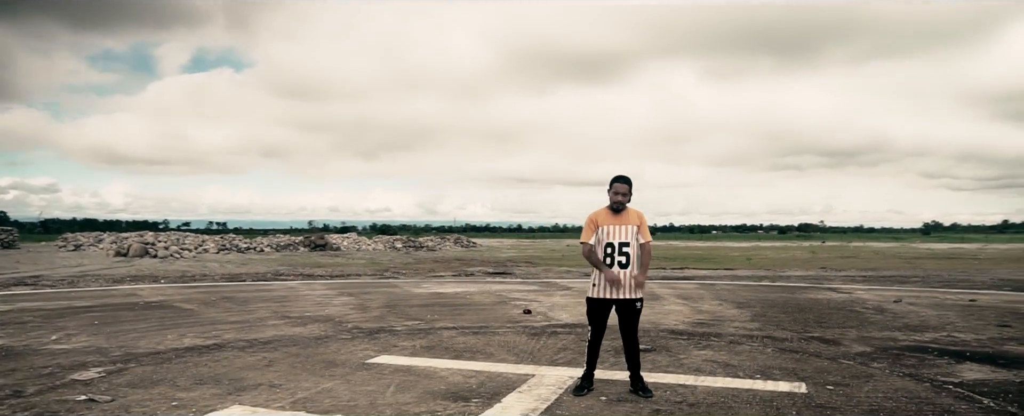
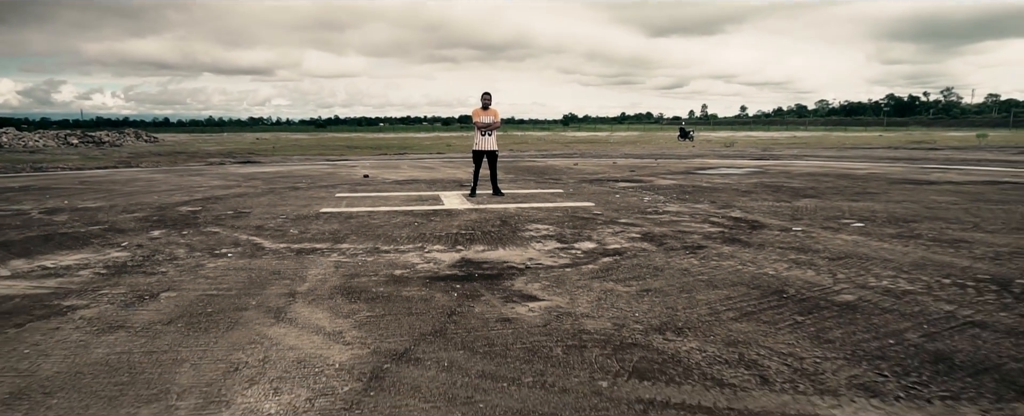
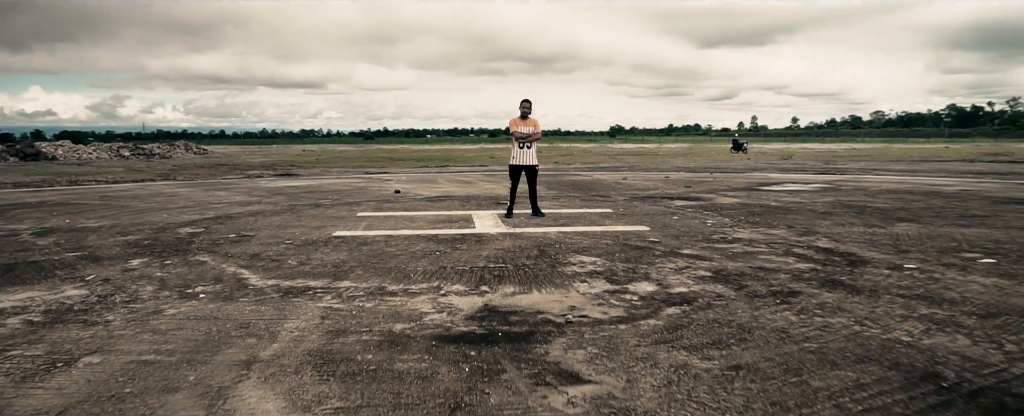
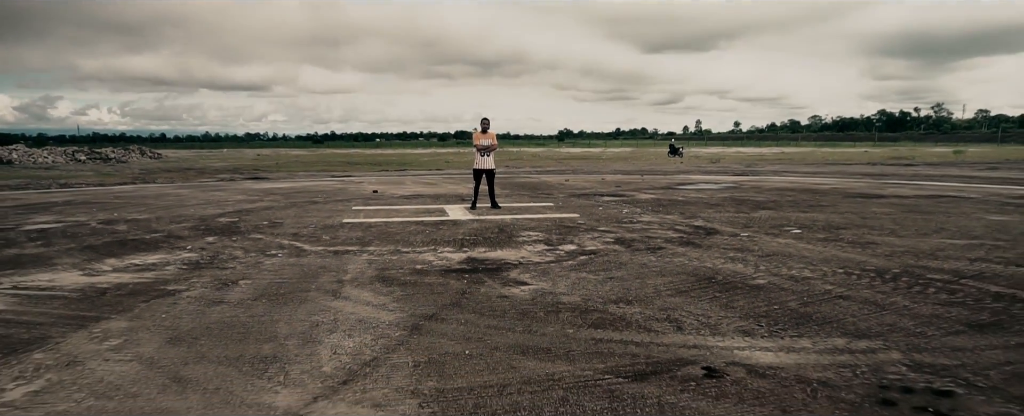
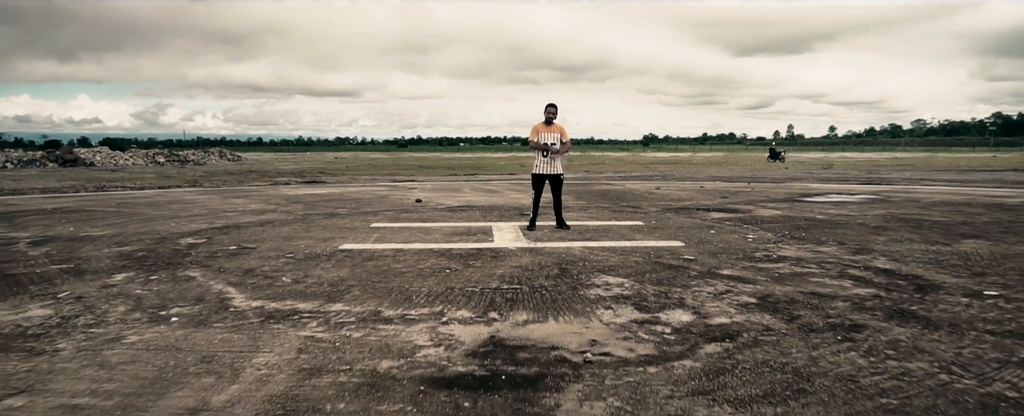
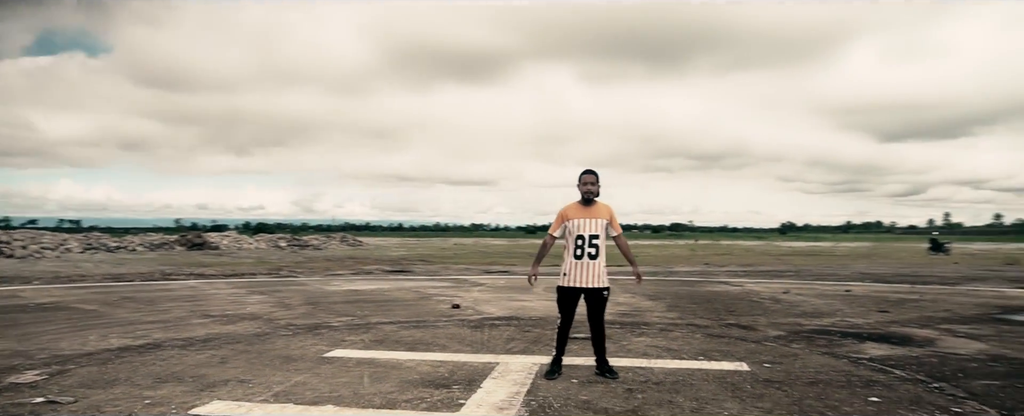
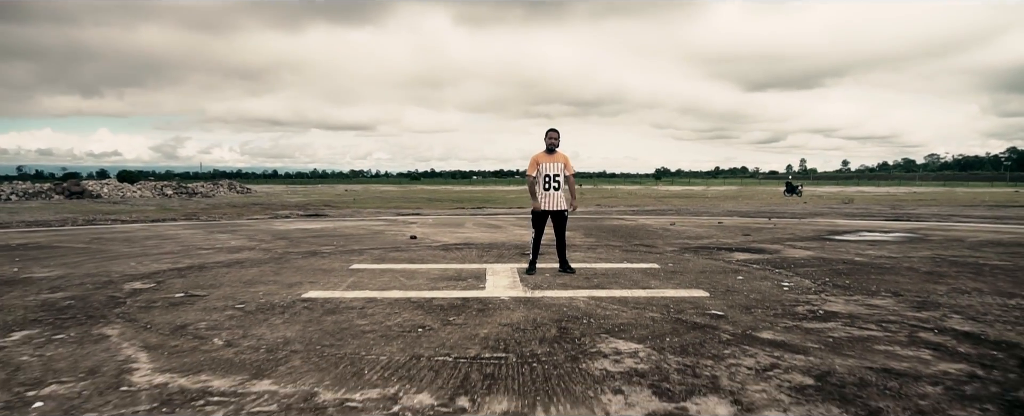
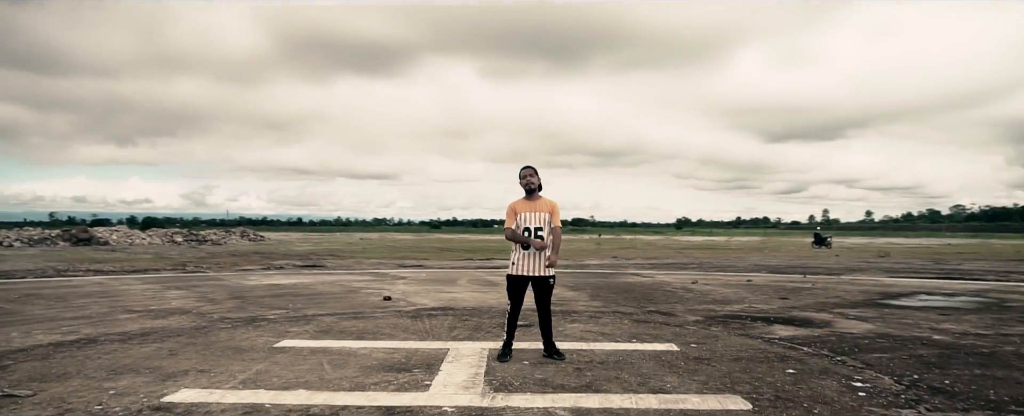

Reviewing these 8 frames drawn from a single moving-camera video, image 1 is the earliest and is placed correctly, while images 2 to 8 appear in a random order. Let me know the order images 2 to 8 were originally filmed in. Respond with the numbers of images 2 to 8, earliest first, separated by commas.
6, 8, 7, 5, 3, 2, 4
